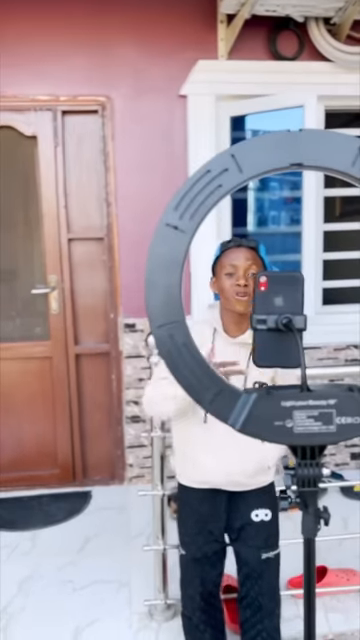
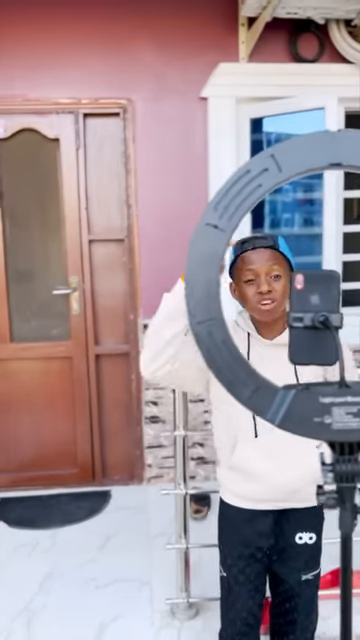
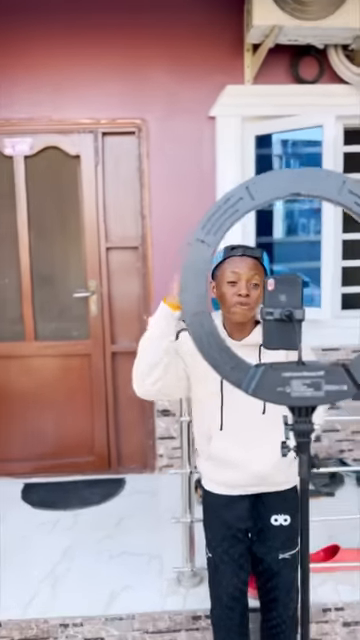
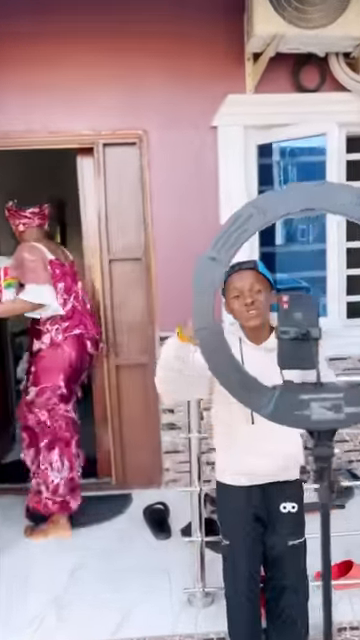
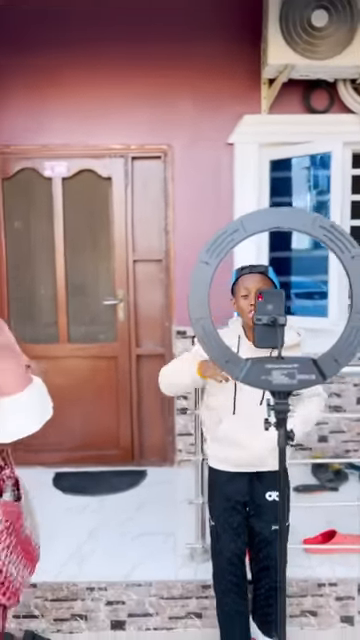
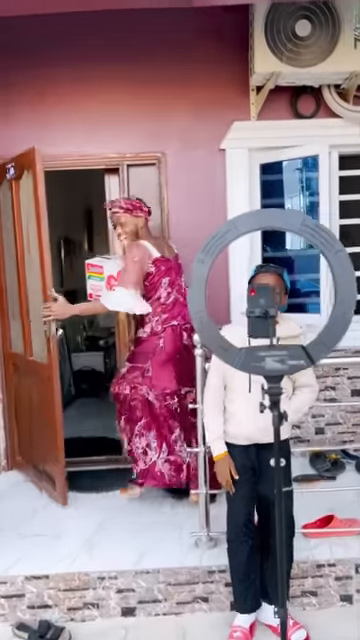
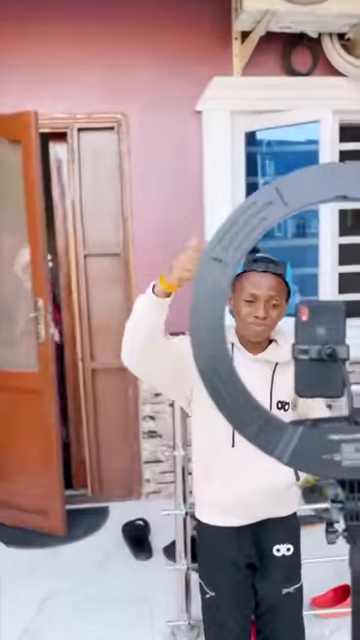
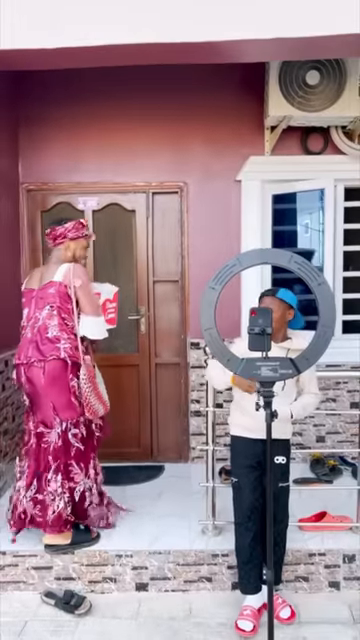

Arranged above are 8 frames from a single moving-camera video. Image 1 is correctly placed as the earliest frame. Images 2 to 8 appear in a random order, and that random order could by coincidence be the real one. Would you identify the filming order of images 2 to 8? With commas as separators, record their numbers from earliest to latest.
2, 3, 5, 8, 6, 4, 7
